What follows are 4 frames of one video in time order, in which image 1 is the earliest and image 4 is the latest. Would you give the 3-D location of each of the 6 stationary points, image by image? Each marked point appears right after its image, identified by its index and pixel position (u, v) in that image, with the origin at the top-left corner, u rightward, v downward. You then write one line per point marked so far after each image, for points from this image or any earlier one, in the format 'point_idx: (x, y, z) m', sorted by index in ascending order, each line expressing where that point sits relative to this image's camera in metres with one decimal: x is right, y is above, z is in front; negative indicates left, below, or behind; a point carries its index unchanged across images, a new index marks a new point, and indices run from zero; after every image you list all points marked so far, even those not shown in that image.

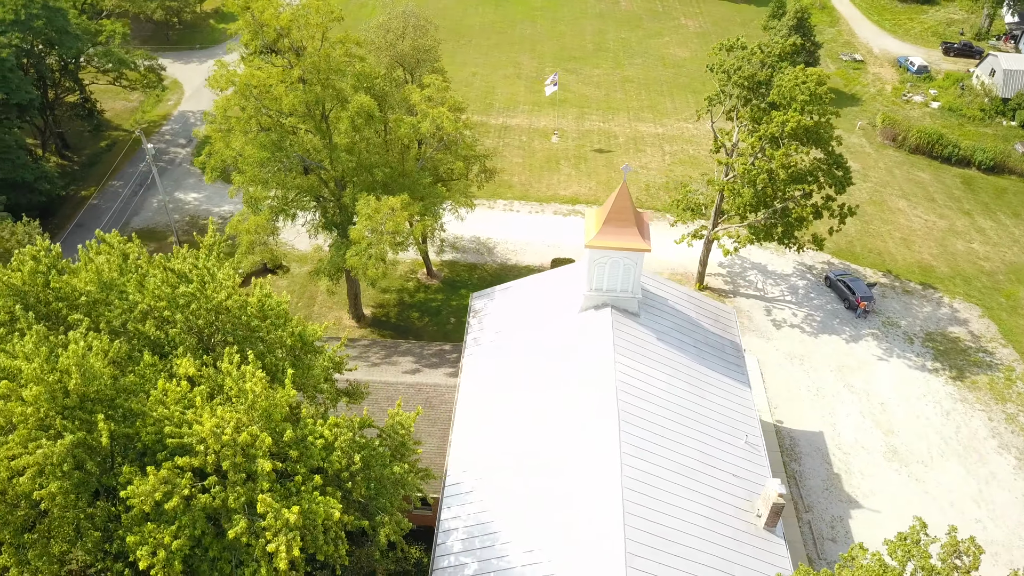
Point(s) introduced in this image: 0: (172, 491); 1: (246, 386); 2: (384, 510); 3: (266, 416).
0: (-5.9, -3.5, +13.8) m
1: (-4.8, -1.8, +14.8) m
2: (-2.7, -4.9, +18.2) m
3: (-4.6, -2.4, +15.0) m
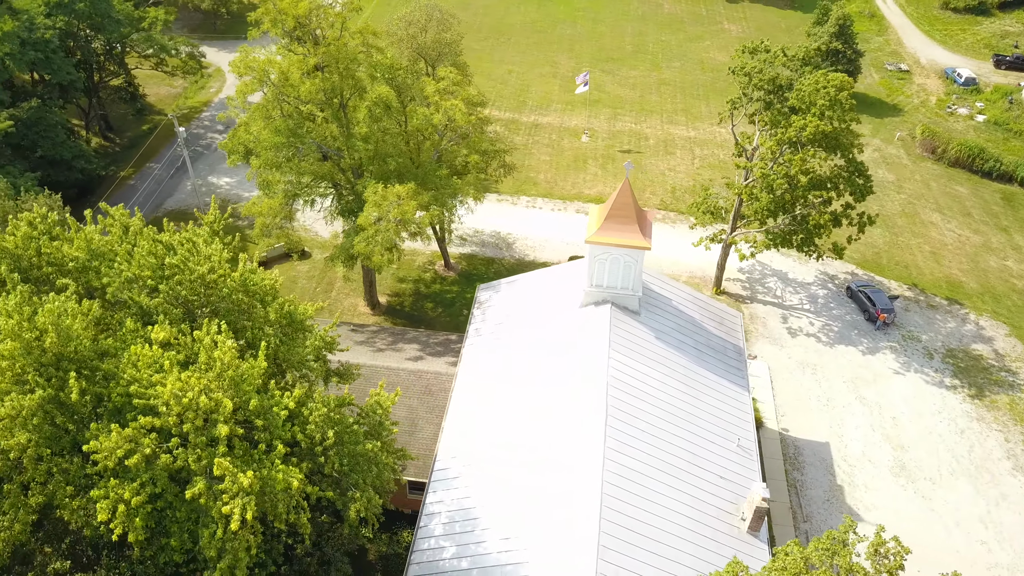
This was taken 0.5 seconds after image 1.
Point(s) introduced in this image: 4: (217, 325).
0: (-6.8, -2.9, +14.4) m
1: (-5.6, -1.3, +15.3) m
2: (-3.4, -4.5, +18.6) m
3: (-5.3, -1.9, +15.5) m
4: (-6.6, -0.8, +16.9) m
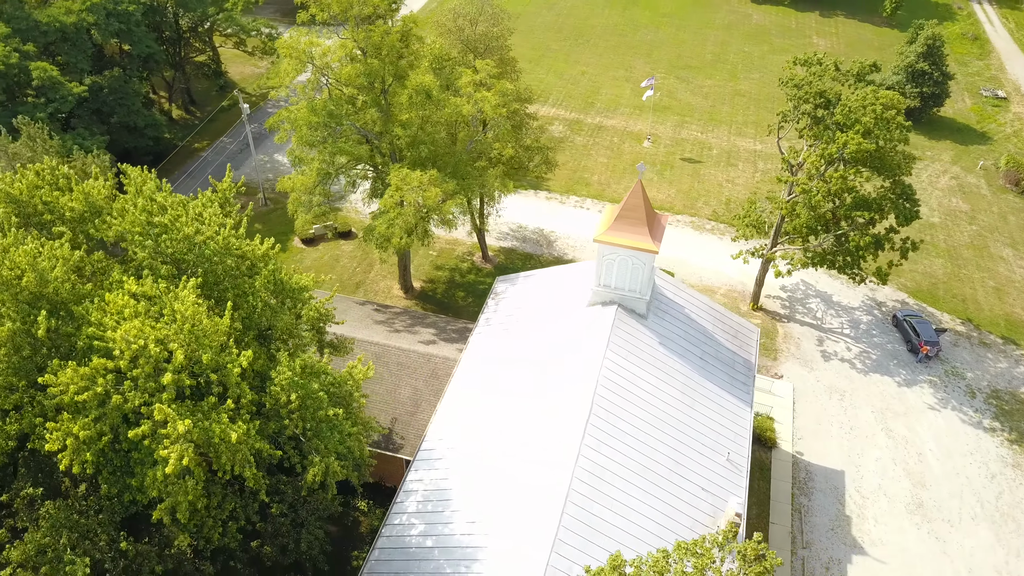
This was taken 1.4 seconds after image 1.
0: (-8.1, -1.9, +15.4) m
1: (-6.7, -0.4, +16.3) m
2: (-4.5, -3.9, +19.4) m
3: (-6.5, -1.1, +16.4) m
4: (-7.5, +0.1, +18.0) m
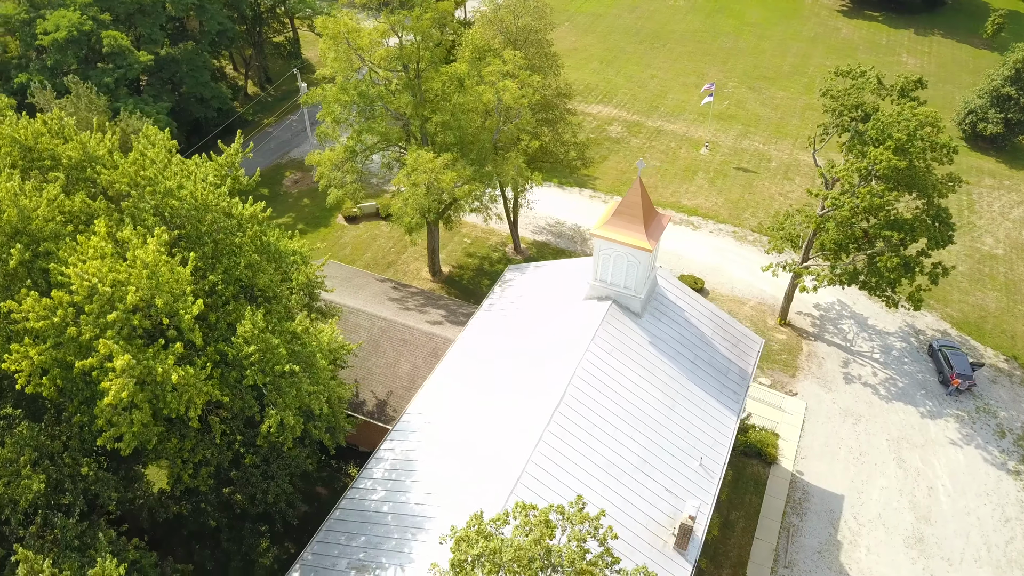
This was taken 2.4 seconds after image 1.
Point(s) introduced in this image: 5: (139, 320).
0: (-9.7, -0.6, +16.9) m
1: (-8.0, +0.8, +17.5) m
2: (-5.8, -2.9, +20.4) m
3: (-7.9, +0.1, +17.7) m
4: (-8.6, +1.3, +19.3) m
5: (-8.0, -0.7, +17.4) m
